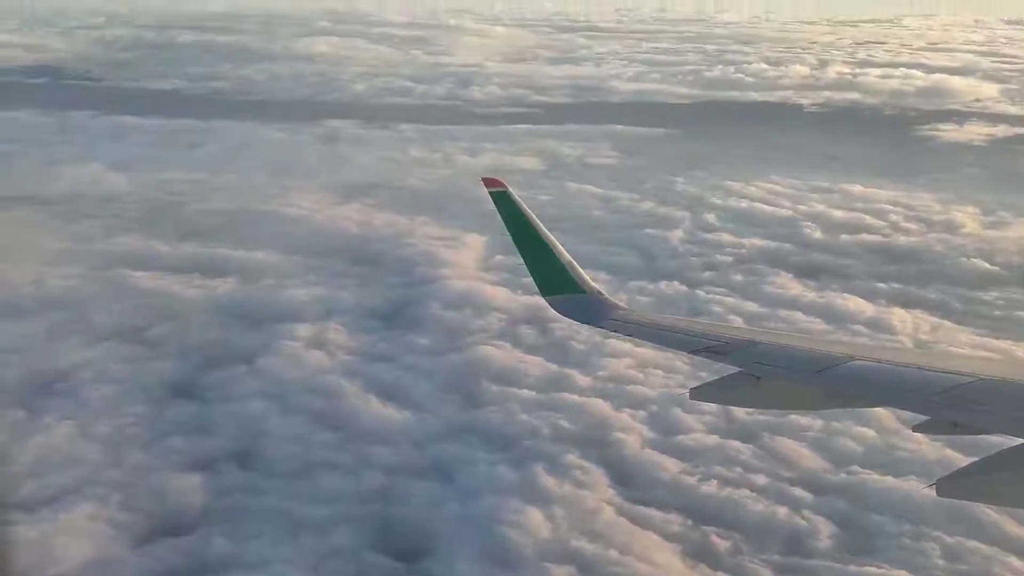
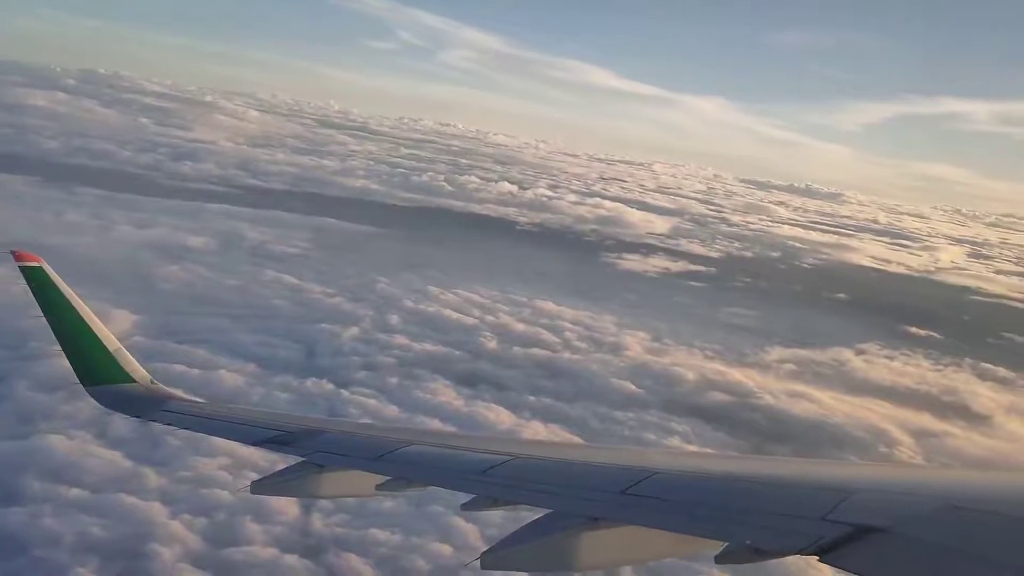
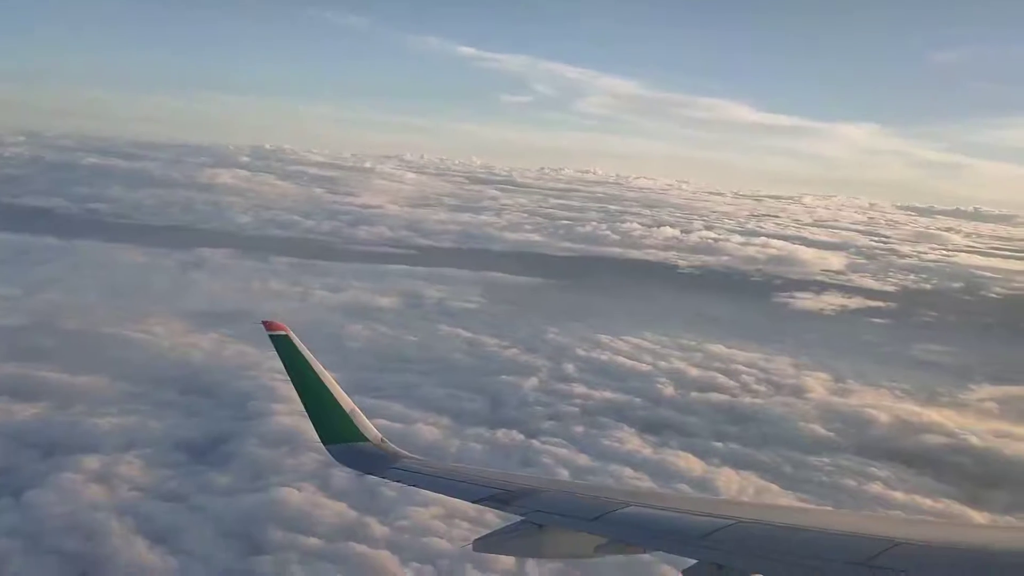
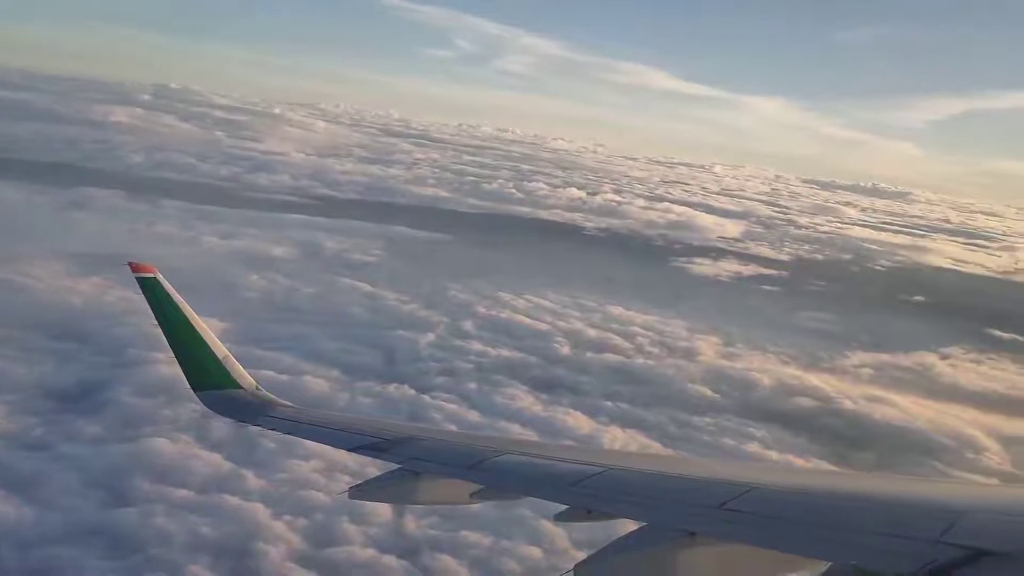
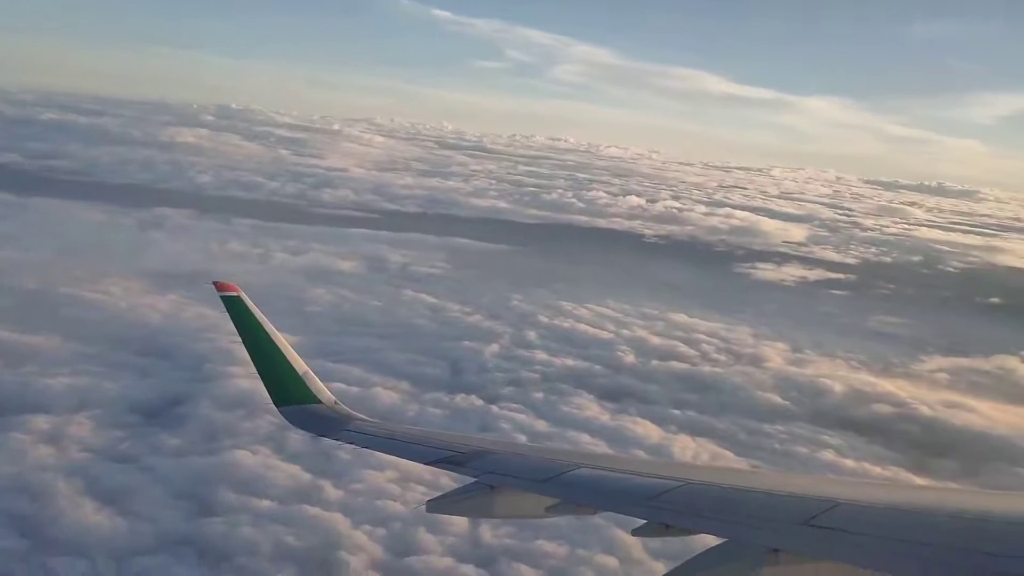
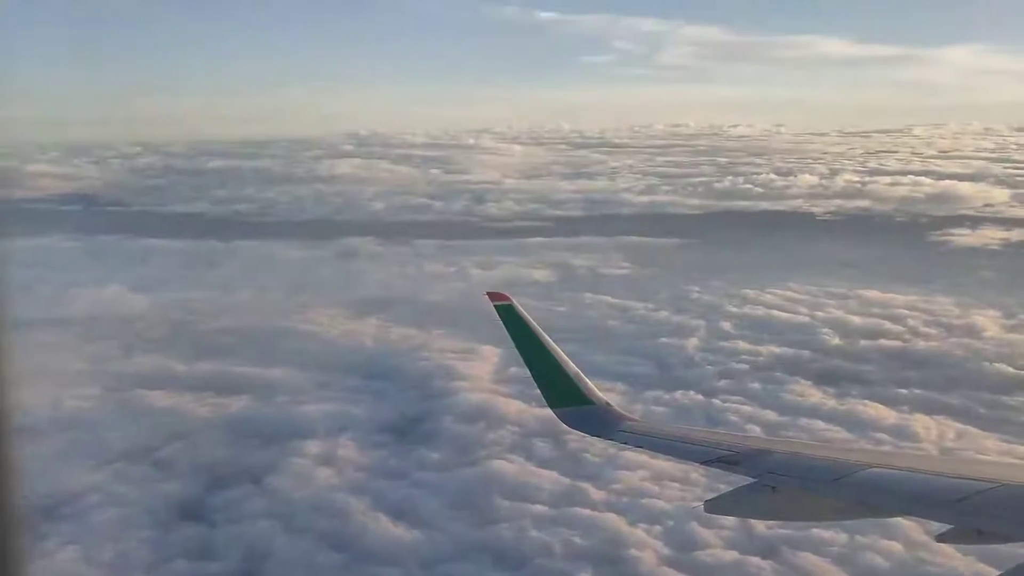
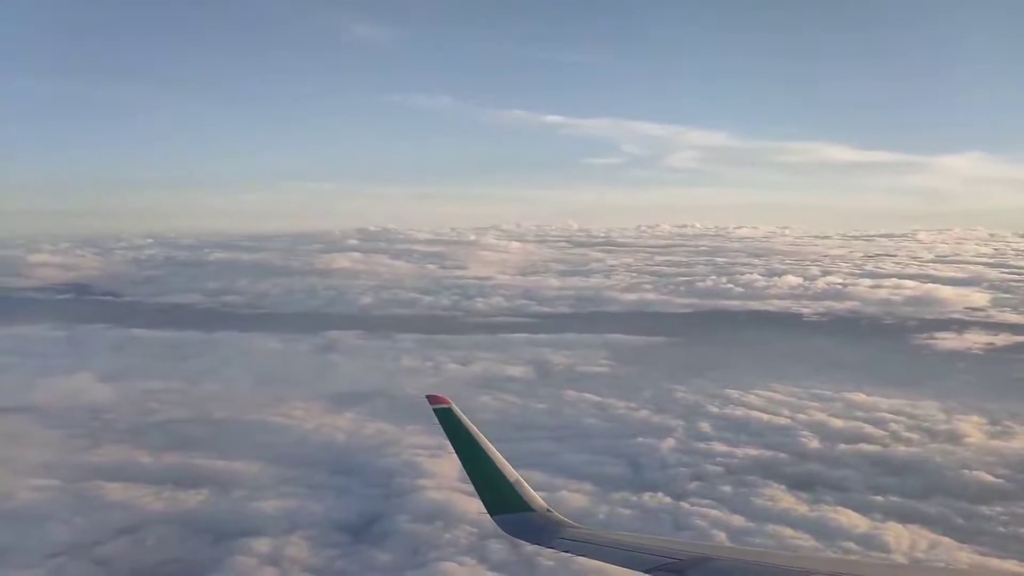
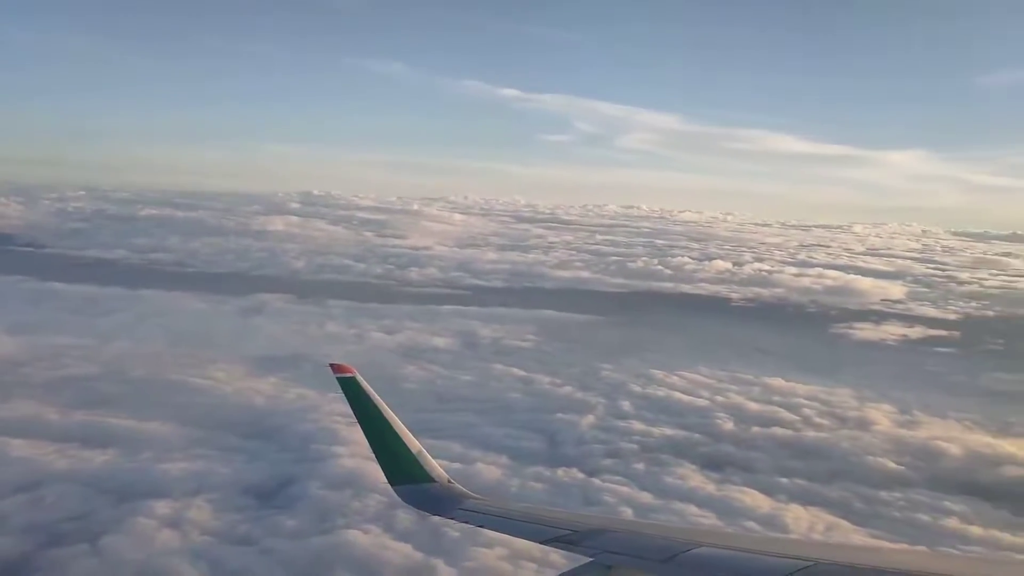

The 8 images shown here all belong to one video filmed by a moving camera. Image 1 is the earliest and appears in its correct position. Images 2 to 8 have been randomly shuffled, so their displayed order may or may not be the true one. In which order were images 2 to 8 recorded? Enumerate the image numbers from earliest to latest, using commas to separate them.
6, 7, 8, 3, 5, 4, 2
